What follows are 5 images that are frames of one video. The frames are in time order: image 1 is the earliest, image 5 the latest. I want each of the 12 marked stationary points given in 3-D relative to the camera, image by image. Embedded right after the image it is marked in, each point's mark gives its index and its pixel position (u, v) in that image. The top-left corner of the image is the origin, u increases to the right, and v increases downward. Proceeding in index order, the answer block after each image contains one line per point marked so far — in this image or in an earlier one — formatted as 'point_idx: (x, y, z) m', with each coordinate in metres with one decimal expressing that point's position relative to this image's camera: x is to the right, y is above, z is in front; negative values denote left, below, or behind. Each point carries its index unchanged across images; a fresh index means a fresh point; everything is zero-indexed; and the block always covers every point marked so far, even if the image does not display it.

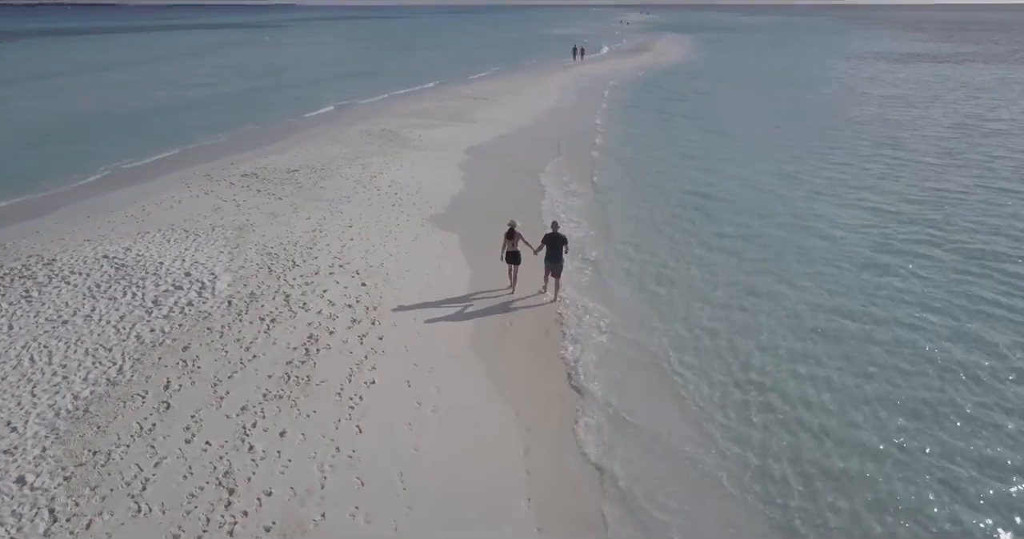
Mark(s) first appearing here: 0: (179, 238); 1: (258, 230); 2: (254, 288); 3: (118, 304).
0: (-5.9, +0.6, +13.1) m
1: (-4.8, +0.7, +14.0) m
2: (-3.9, -0.3, +11.1) m
3: (-5.4, -0.5, +10.2) m
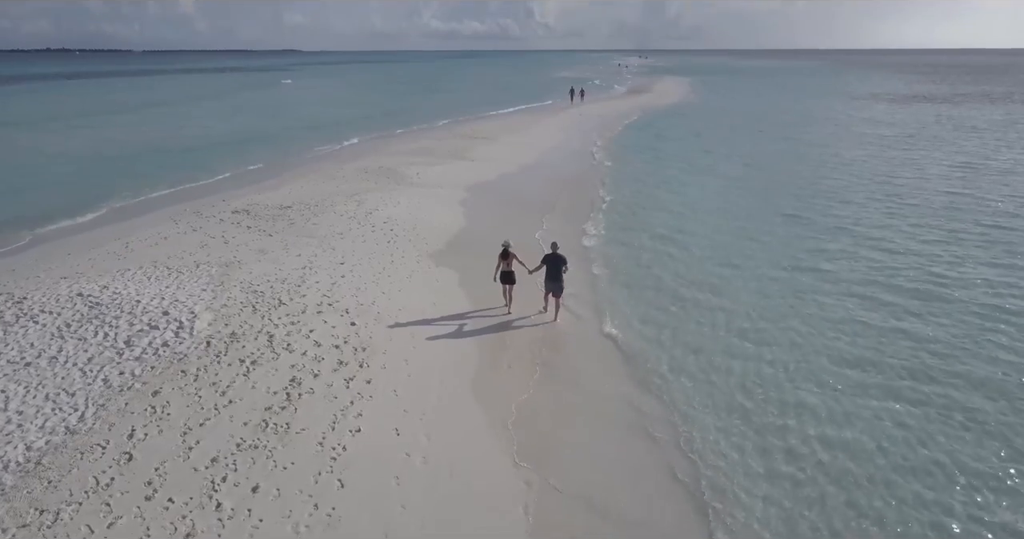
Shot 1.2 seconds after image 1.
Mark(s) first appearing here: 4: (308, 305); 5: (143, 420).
0: (-5.9, -0.1, +12.5) m
1: (-4.8, 0.0, +13.3) m
2: (-3.9, -0.8, +10.4) m
3: (-5.5, -1.0, +9.5) m
4: (-3.2, -0.6, +11.5) m
5: (-4.0, -1.6, +8.0) m
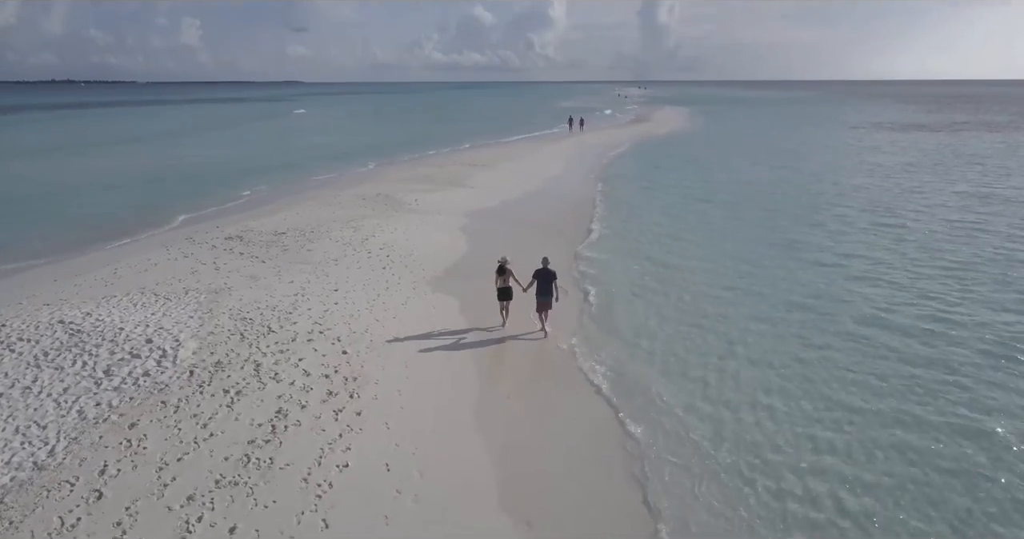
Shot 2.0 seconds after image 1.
0: (-6.0, -0.5, +12.1) m
1: (-4.8, -0.4, +12.9) m
2: (-3.9, -1.2, +9.9) m
3: (-5.5, -1.3, +9.0) m
4: (-3.2, -1.0, +11.1) m
5: (-4.0, -1.9, +7.5) m
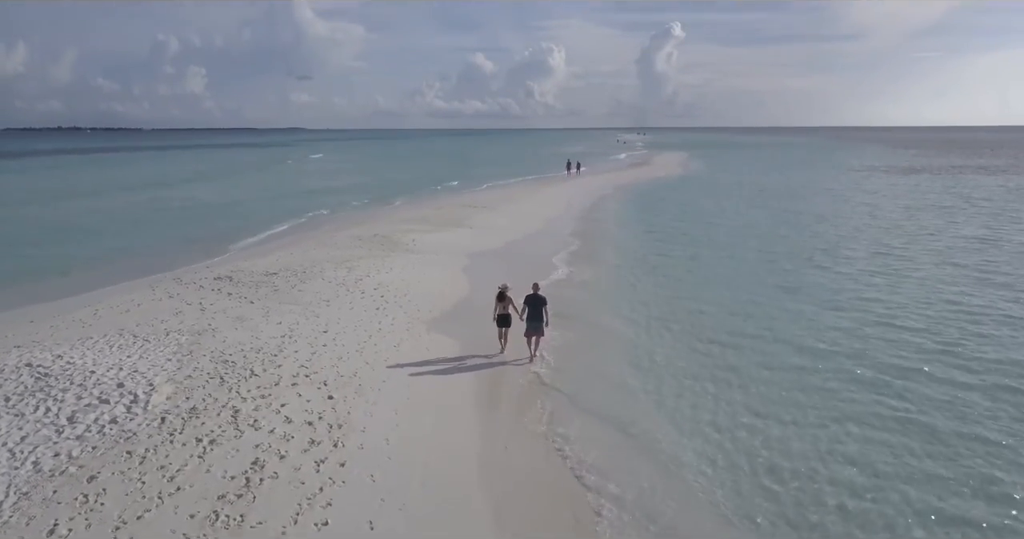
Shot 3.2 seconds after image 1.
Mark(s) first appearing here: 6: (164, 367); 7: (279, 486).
0: (-6.0, -1.2, +11.4) m
1: (-4.9, -1.1, +12.3) m
2: (-3.9, -1.7, +9.2) m
3: (-5.5, -1.7, +8.3) m
4: (-3.2, -1.5, +10.4) m
5: (-4.0, -2.2, +6.7) m
6: (-4.9, -1.4, +10.4) m
7: (-2.4, -2.2, +7.5) m
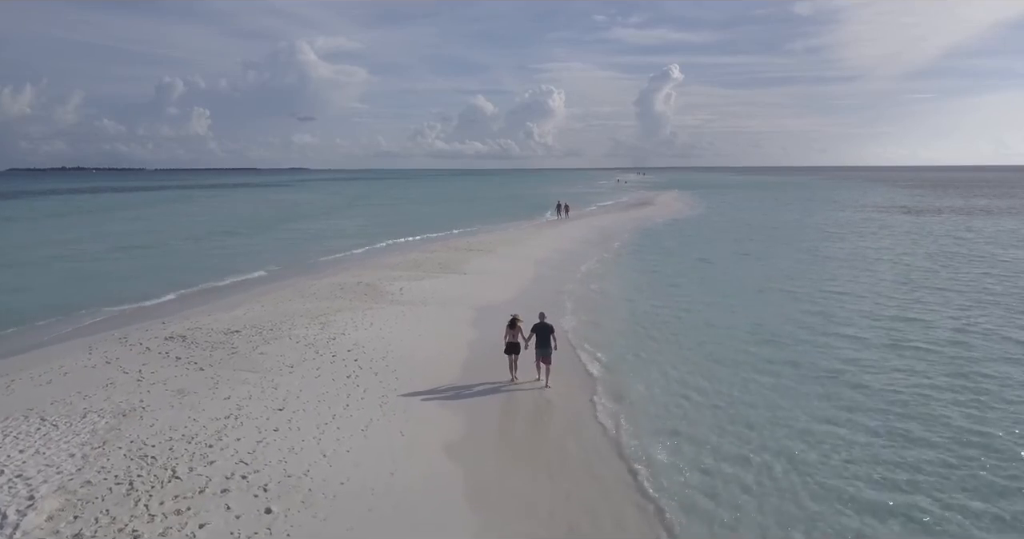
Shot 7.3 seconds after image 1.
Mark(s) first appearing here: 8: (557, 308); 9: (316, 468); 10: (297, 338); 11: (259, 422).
0: (-6.1, -2.0, +9.2) m
1: (-4.9, -2.0, +10.0) m
2: (-4.0, -2.4, +7.0) m
3: (-5.6, -2.4, +6.1) m
4: (-3.3, -2.3, +8.1) m
5: (-4.1, -2.8, +4.5) m
6: (-5.0, -2.2, +8.1) m
7: (-2.5, -2.9, +5.2) m
8: (+1.0, -1.3, +17.6) m
9: (-2.3, -2.4, +8.8) m
10: (-4.3, -1.4, +14.7) m
11: (-3.5, -2.1, +10.2) m
